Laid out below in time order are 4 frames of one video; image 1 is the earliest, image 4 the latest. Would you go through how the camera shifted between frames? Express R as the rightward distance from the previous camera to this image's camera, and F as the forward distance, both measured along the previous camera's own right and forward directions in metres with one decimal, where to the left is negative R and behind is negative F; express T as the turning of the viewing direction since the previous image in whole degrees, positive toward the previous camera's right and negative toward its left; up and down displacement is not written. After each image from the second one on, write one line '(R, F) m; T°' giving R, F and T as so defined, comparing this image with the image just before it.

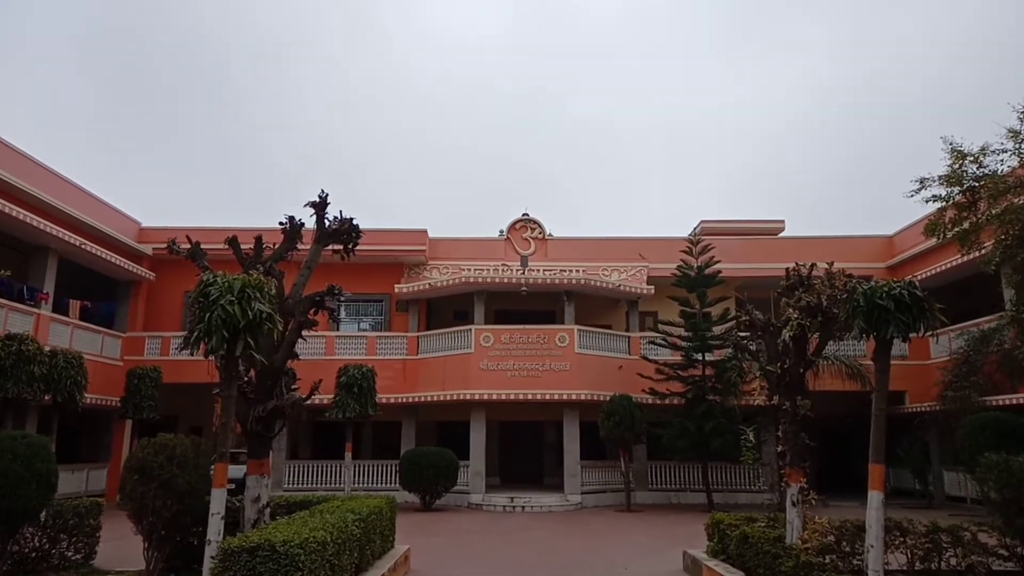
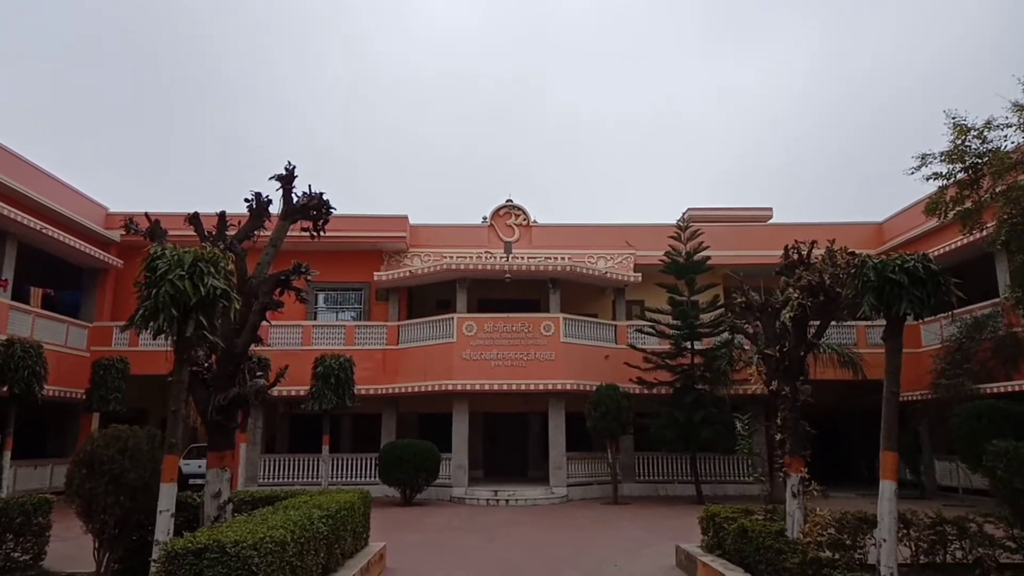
(0.0, +0.6) m; +1°
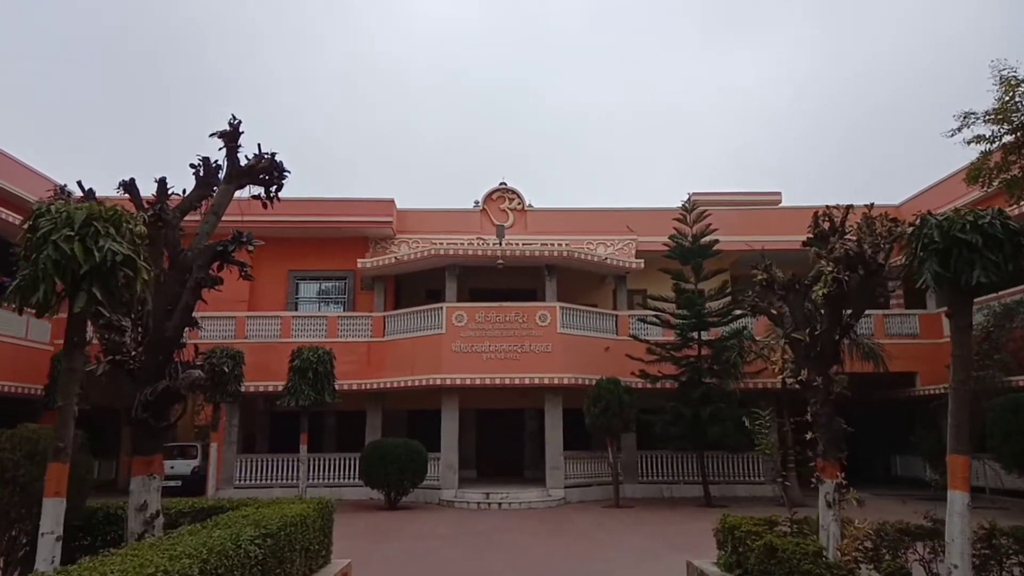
(+0.2, +1.2) m; 0°
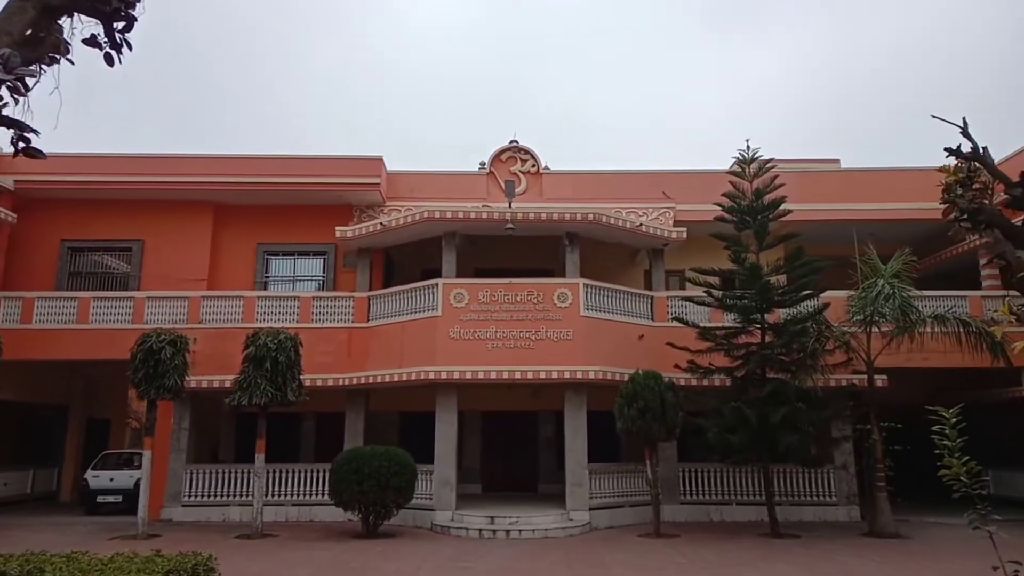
(0.0, +3.3) m; -1°
